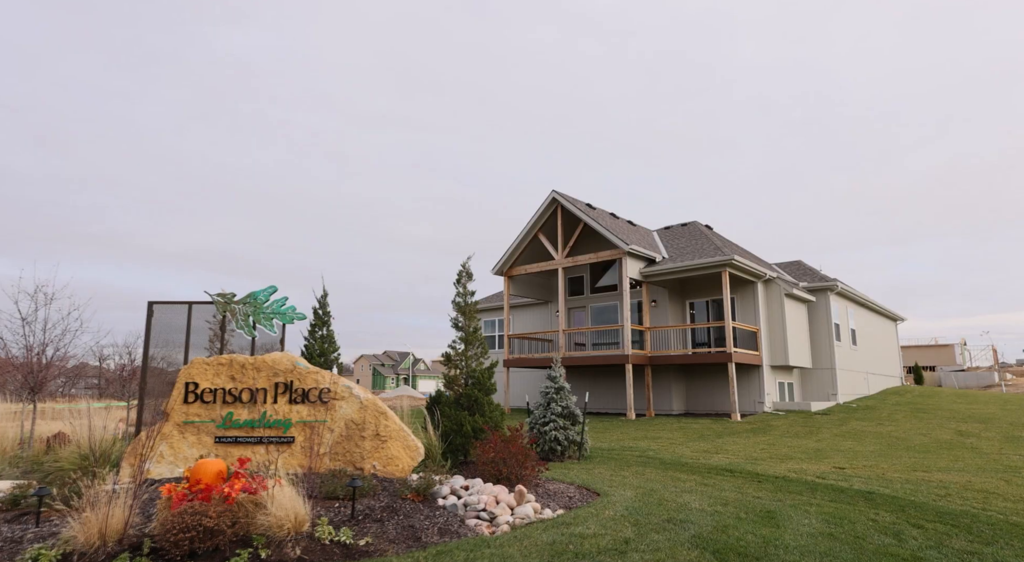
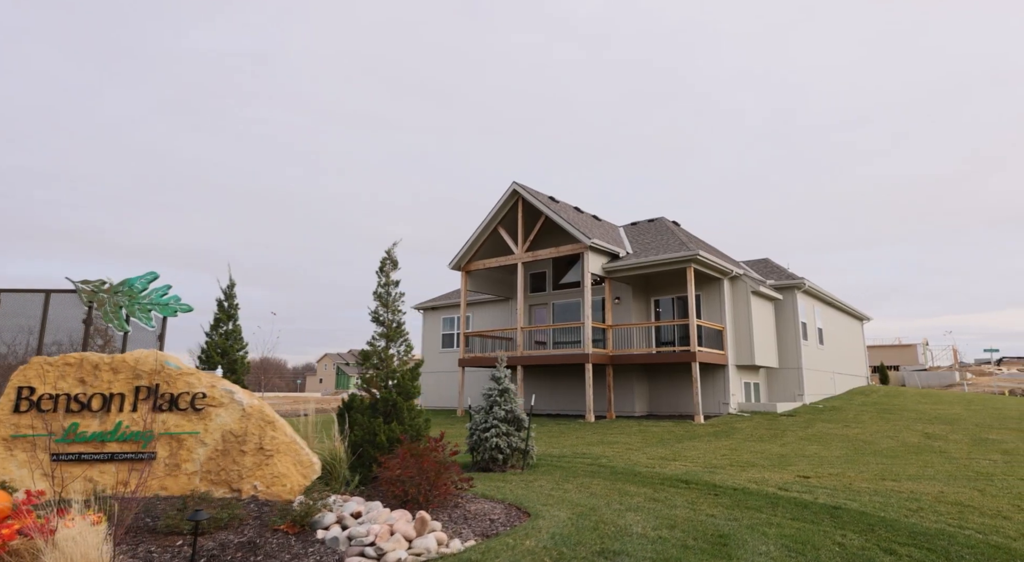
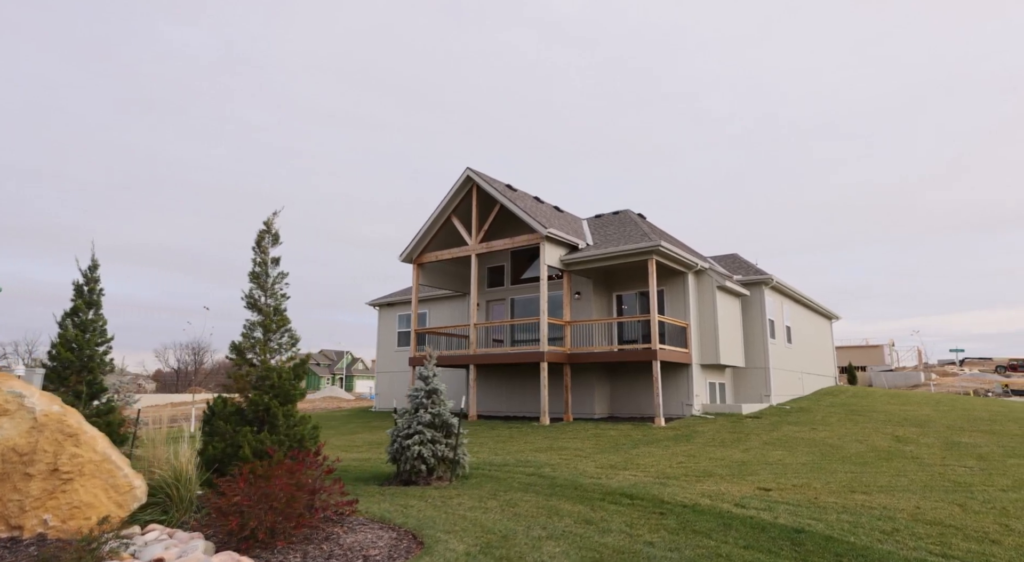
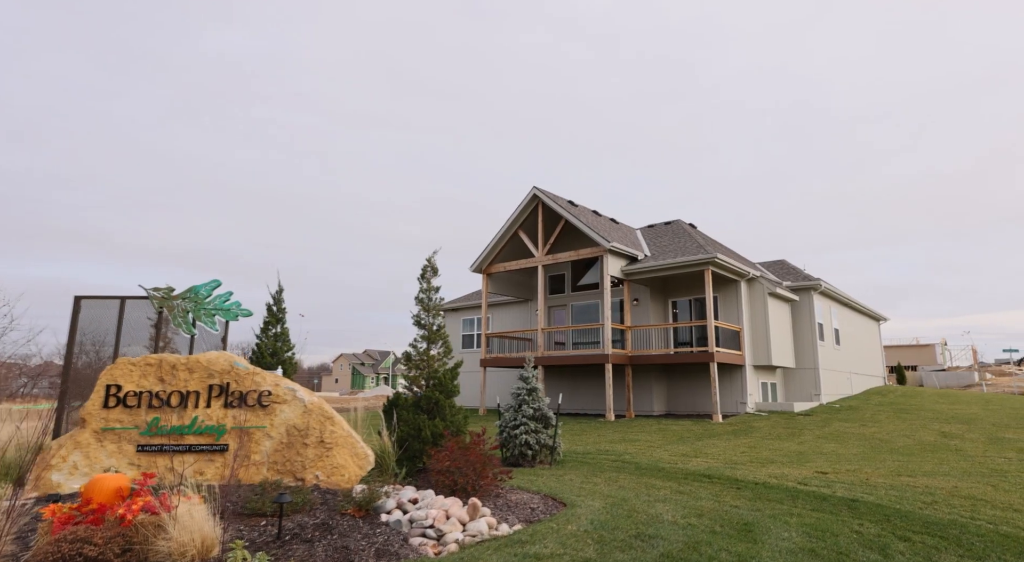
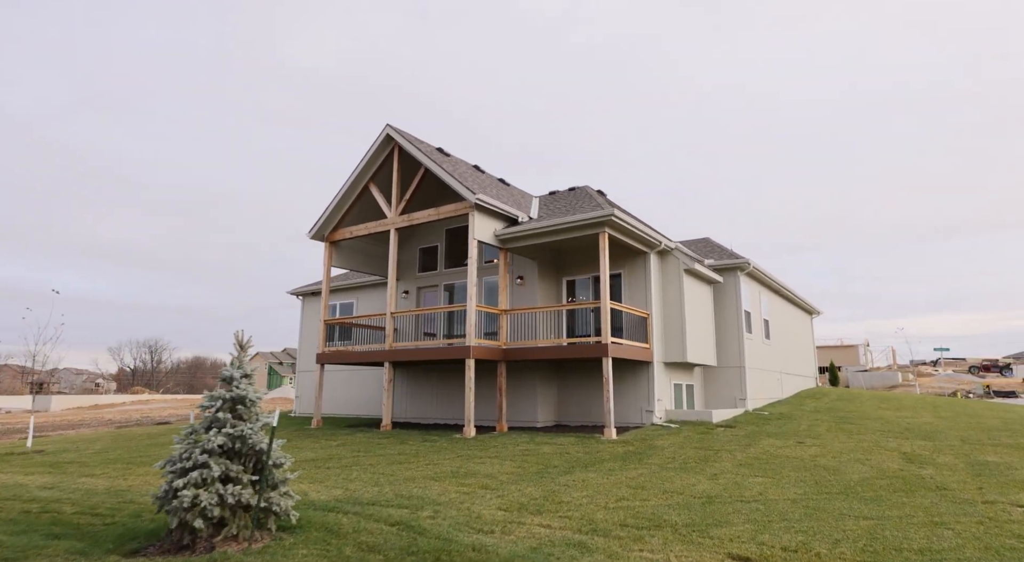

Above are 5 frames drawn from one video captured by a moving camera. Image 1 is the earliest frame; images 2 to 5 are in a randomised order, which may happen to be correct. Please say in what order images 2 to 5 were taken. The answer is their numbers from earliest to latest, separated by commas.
4, 2, 3, 5
